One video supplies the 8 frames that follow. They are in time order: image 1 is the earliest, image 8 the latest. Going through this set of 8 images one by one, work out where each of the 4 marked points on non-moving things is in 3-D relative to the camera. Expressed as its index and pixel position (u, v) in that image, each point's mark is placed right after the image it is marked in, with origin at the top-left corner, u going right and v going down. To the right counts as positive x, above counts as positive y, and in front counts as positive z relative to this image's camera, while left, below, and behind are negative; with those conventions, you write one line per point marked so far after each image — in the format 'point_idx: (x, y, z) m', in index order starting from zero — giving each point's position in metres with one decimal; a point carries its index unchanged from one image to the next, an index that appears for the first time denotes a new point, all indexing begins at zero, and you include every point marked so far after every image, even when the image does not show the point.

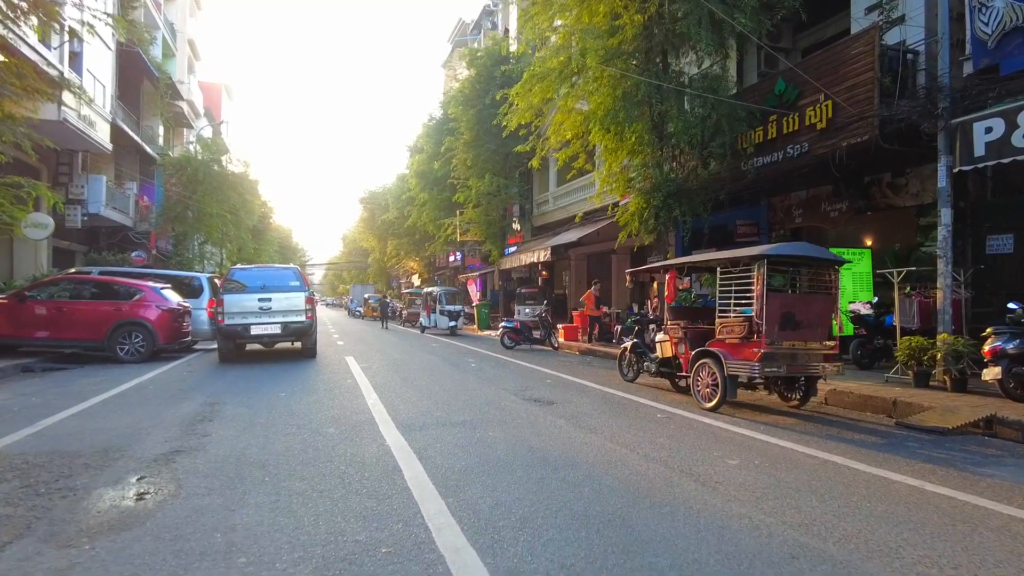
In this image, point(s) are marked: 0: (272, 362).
0: (-5.1, -1.6, +13.8) m
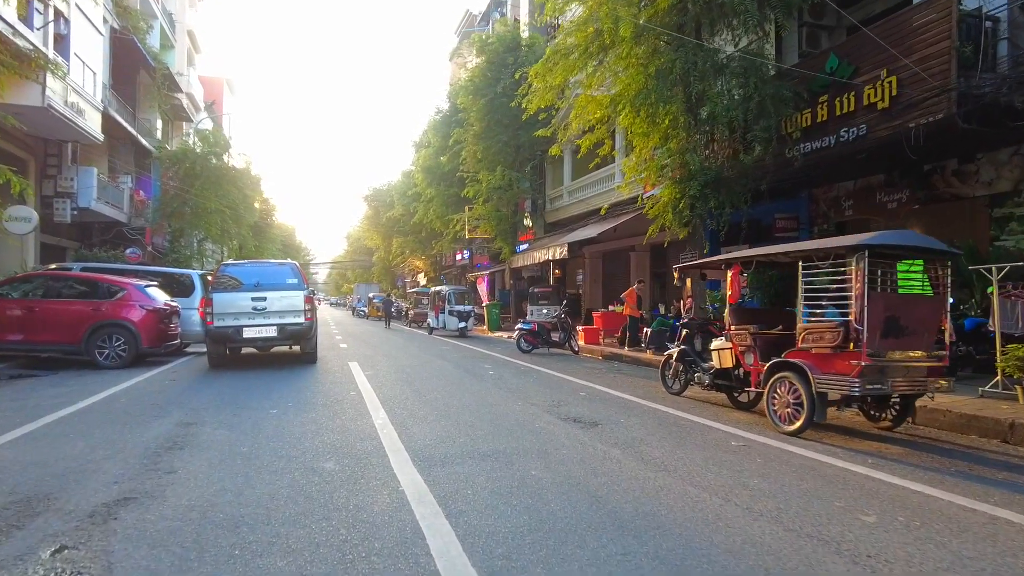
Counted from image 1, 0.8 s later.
0: (-4.7, -1.5, +12.4) m
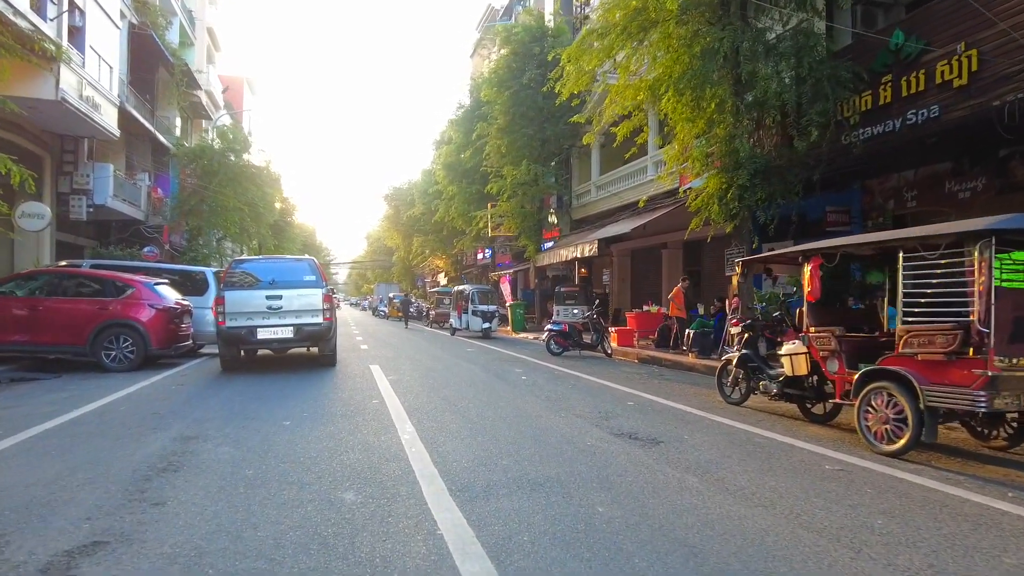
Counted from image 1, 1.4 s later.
0: (-4.1, -1.5, +11.6) m
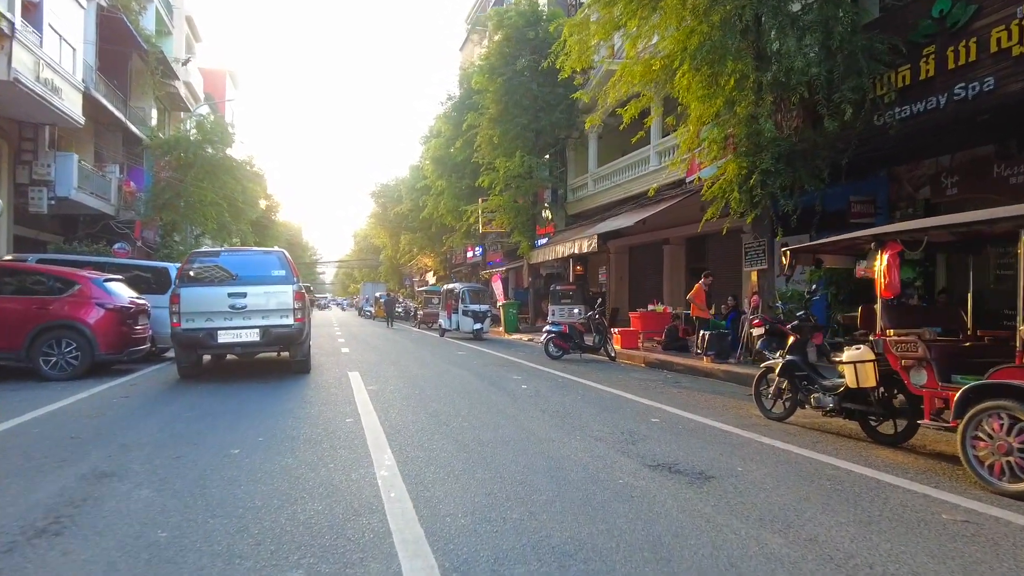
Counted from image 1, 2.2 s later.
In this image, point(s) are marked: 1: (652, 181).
0: (-4.2, -1.4, +10.2) m
1: (+4.2, +3.2, +19.4) m
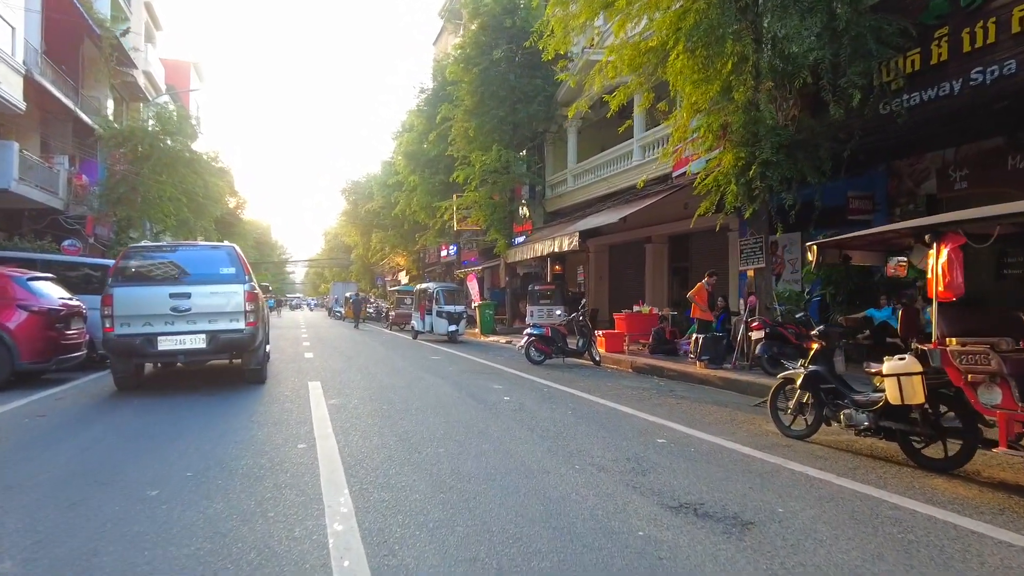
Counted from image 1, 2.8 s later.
0: (-4.4, -1.4, +9.0) m
1: (+3.5, +3.2, +18.5) m
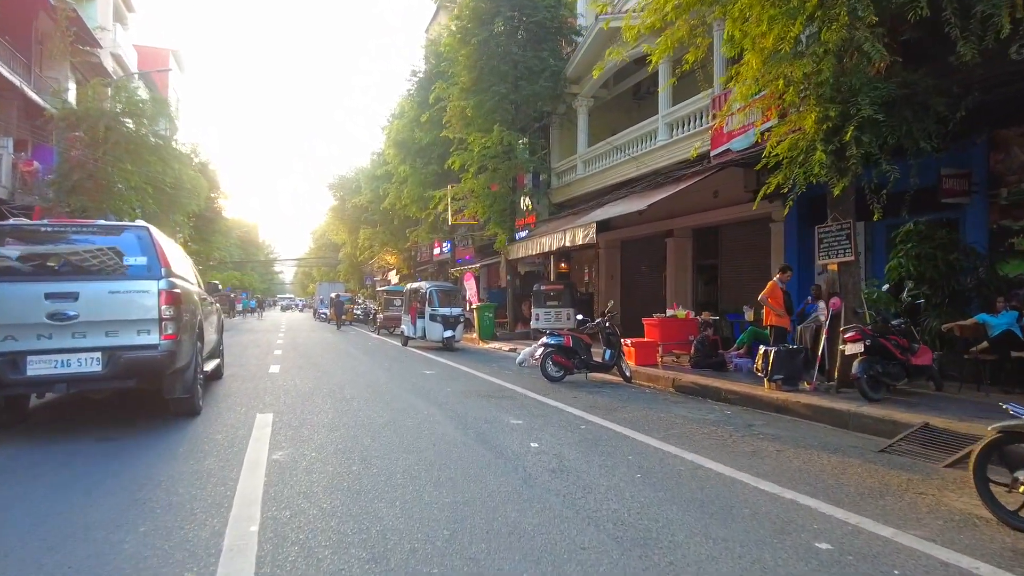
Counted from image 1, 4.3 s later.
0: (-4.2, -1.4, +6.4) m
1: (+3.7, +3.2, +16.1) m
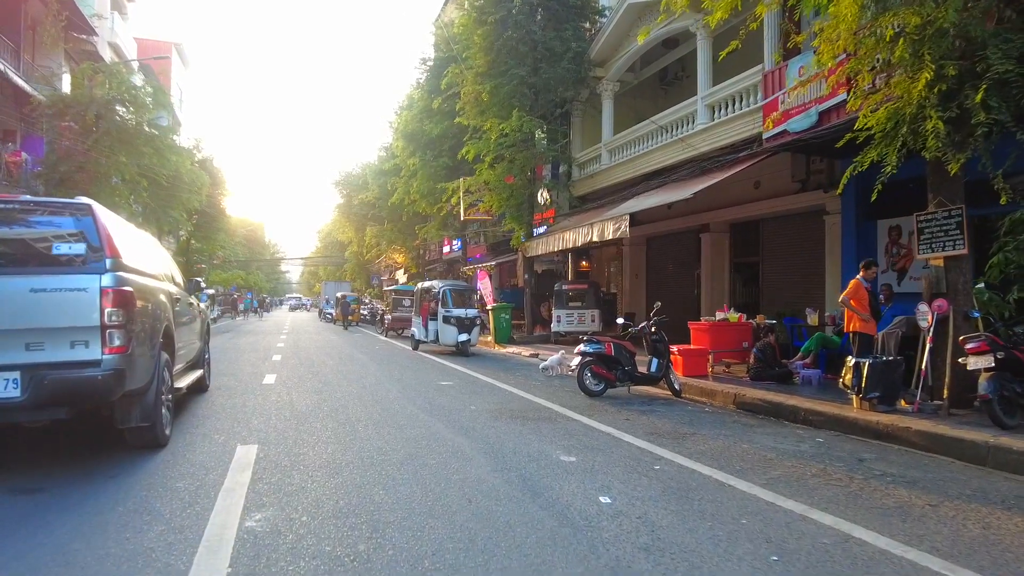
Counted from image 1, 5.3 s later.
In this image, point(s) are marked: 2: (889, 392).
0: (-3.7, -1.4, +4.9) m
1: (+4.2, +3.2, +14.5) m
2: (+4.3, -1.2, +7.3) m
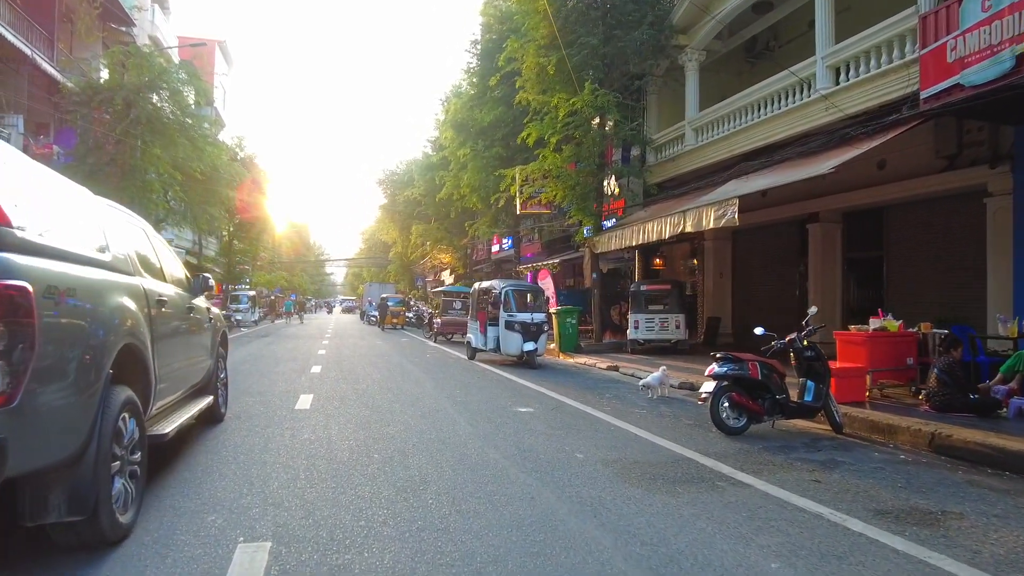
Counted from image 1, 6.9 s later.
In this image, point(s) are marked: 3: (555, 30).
0: (-2.8, -1.4, +2.8) m
1: (+5.7, +3.2, +11.8) m
2: (+5.3, -1.1, +4.7) m
3: (+1.1, +6.6, +16.7) m
